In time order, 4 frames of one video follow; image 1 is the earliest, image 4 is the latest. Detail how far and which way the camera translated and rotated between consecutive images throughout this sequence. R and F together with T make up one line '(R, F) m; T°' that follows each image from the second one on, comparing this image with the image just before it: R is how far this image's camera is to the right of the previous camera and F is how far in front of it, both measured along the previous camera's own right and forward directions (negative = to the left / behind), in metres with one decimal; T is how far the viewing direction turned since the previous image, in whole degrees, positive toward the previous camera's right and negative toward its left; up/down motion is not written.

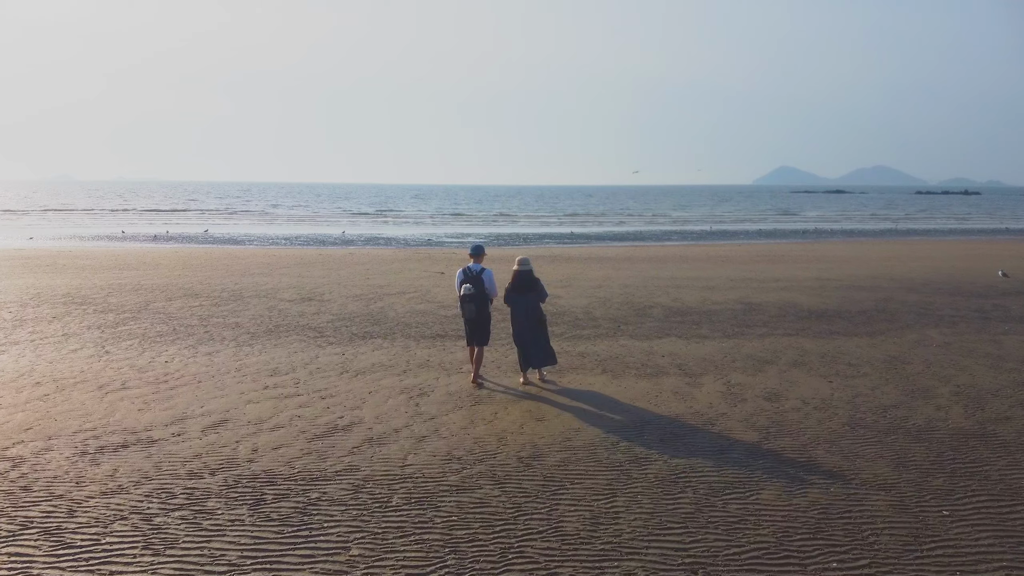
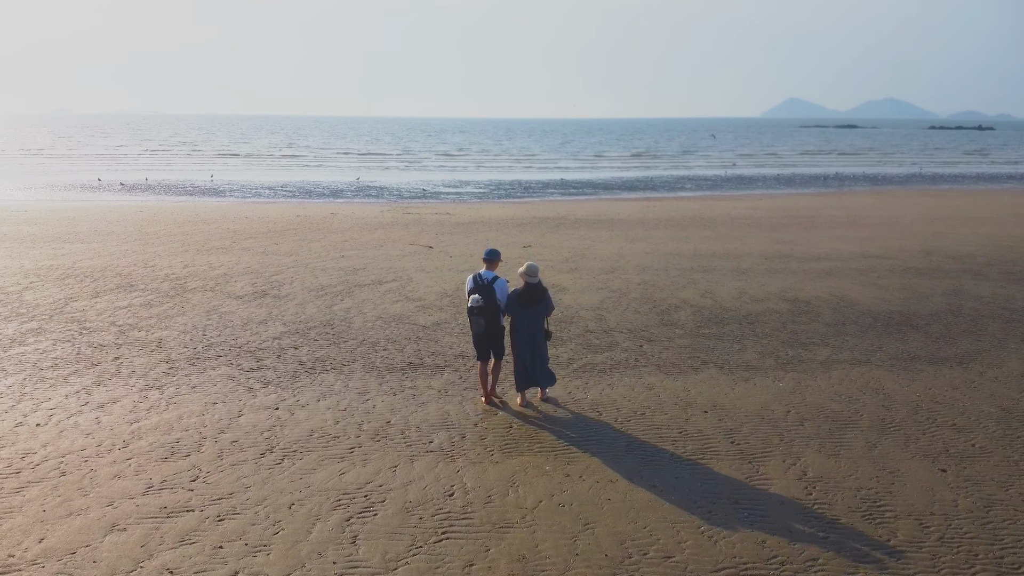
(+0.1, +2.3) m; 0°
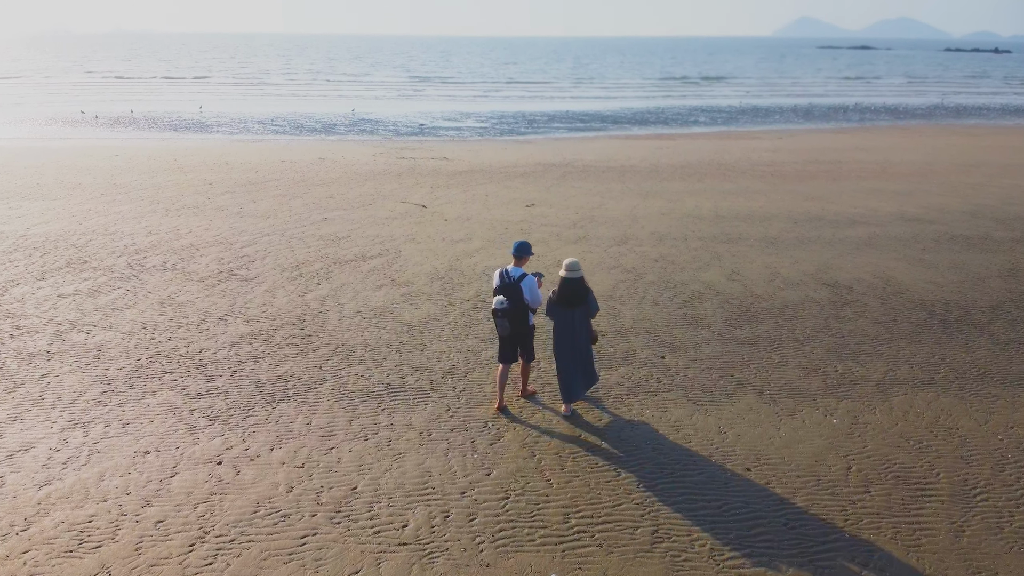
(0.0, +1.4) m; 0°
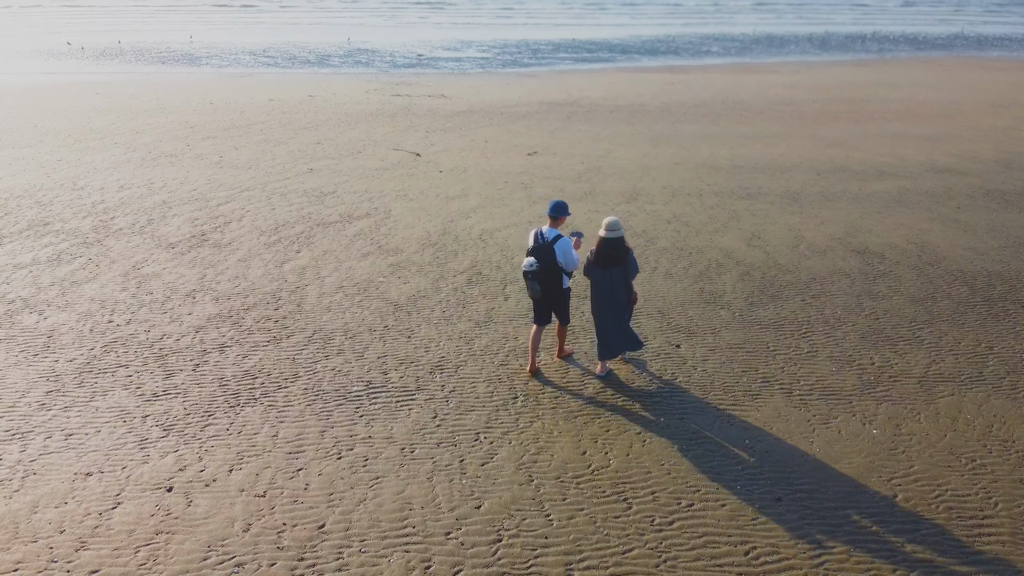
(+0.1, +0.8) m; 0°
